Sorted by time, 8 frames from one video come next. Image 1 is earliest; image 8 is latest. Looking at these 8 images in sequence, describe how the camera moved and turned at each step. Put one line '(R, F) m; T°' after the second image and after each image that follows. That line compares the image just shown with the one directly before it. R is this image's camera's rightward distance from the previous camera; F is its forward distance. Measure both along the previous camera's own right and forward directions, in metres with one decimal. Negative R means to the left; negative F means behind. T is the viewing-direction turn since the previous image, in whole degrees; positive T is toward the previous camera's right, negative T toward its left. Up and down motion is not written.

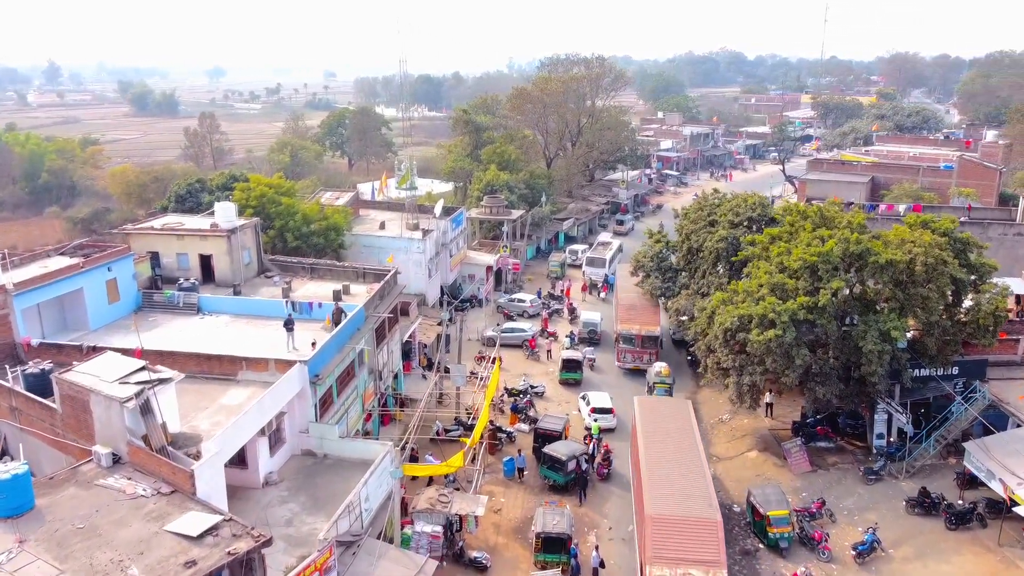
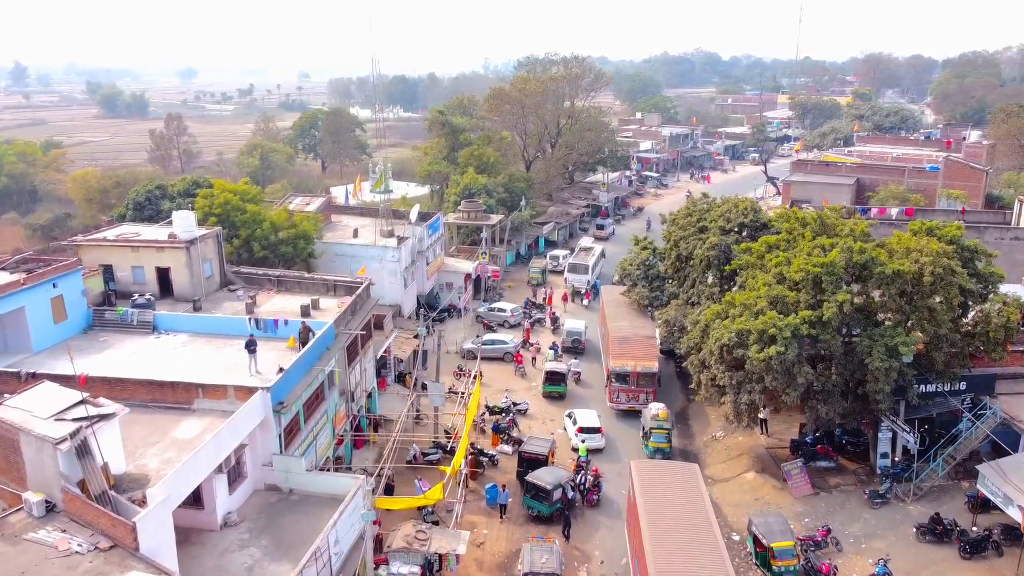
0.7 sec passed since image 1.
(-0.1, +1.5) m; +2°
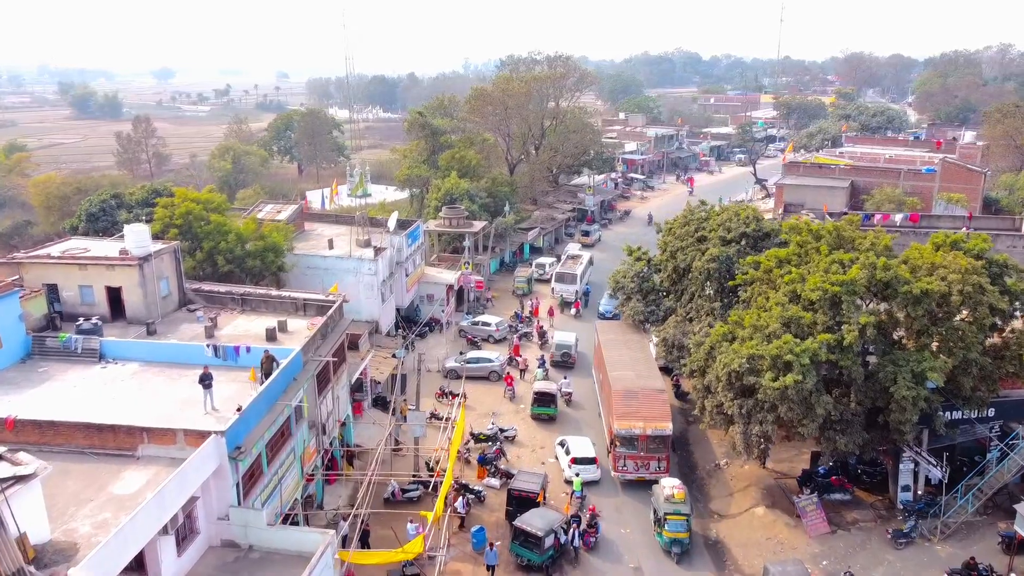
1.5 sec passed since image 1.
(-0.1, +2.0) m; +1°
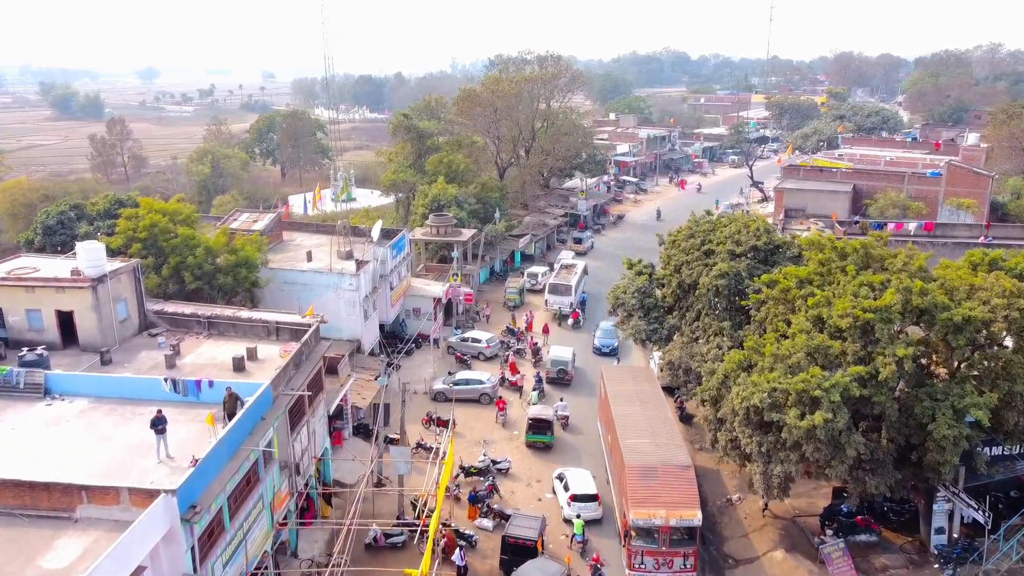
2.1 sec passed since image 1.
(-0.1, +1.9) m; +1°
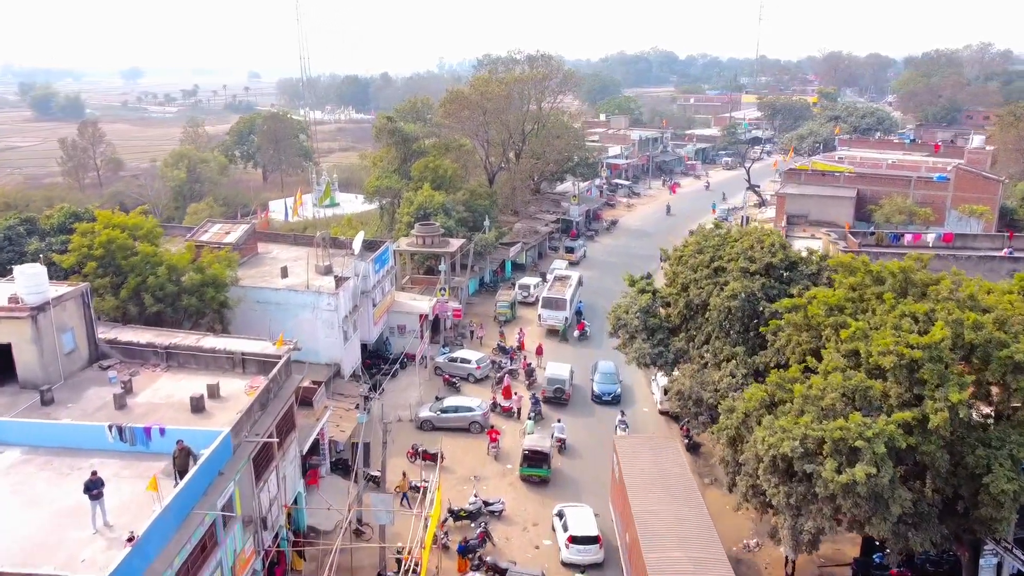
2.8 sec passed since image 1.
(-0.1, +2.1) m; +1°
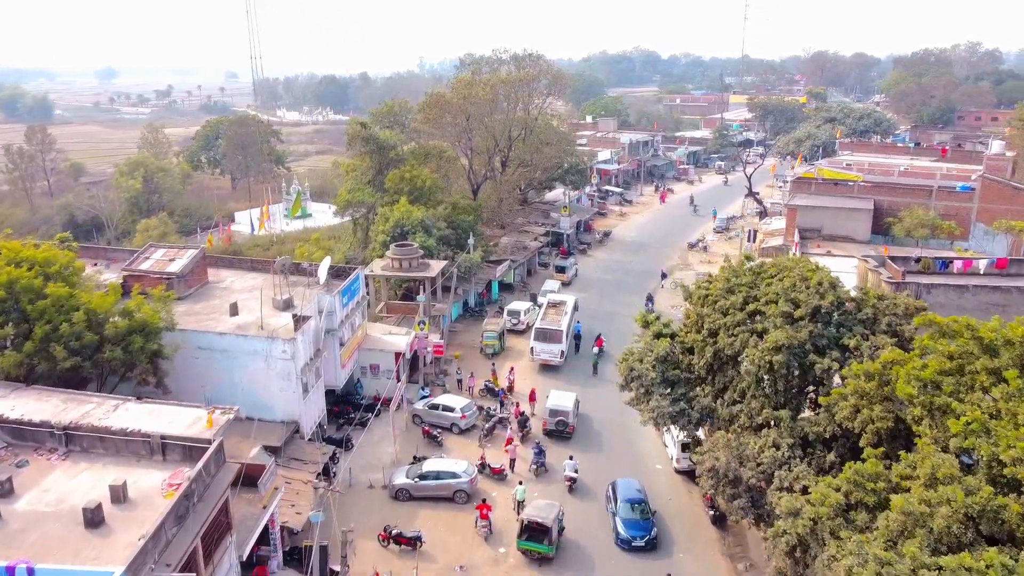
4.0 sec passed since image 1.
(-0.2, +3.9) m; +1°
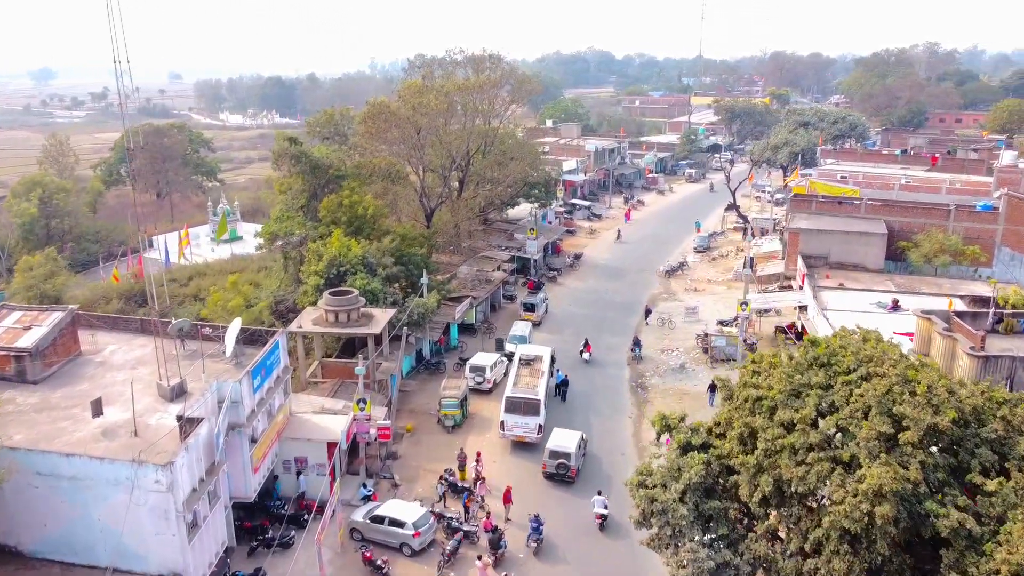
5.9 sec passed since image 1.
(-0.2, +5.9) m; +3°
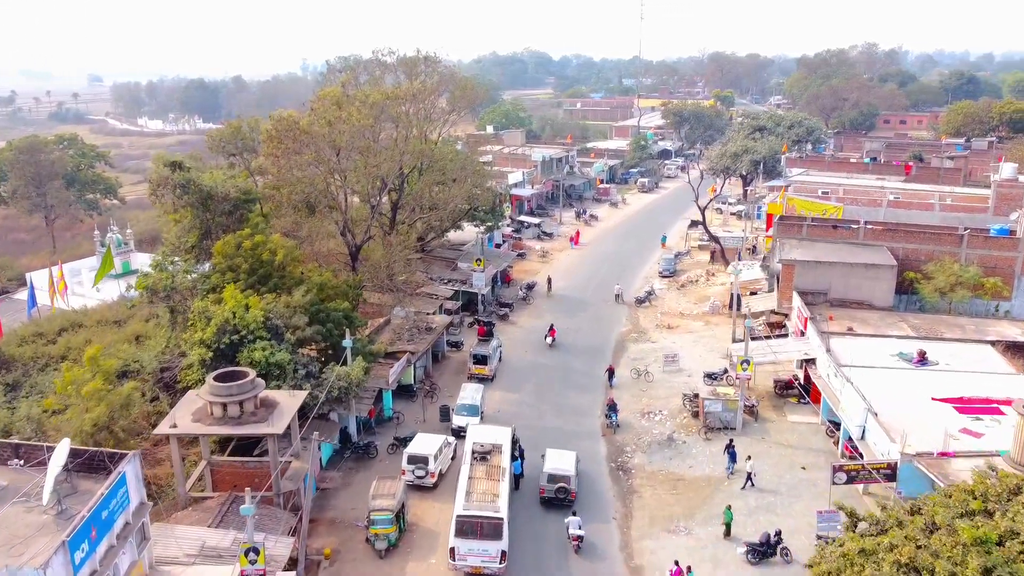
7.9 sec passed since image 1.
(-0.2, +6.0) m; +4°
